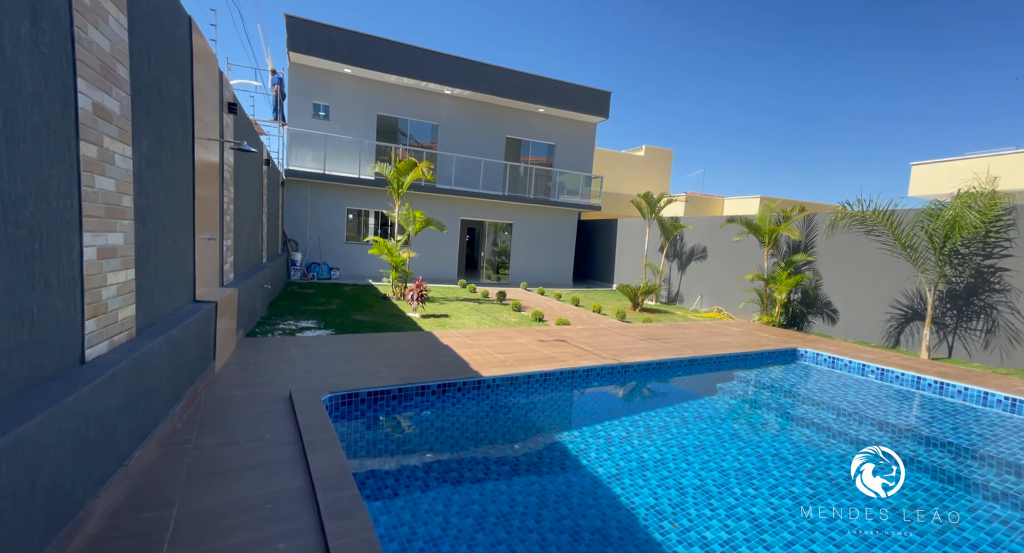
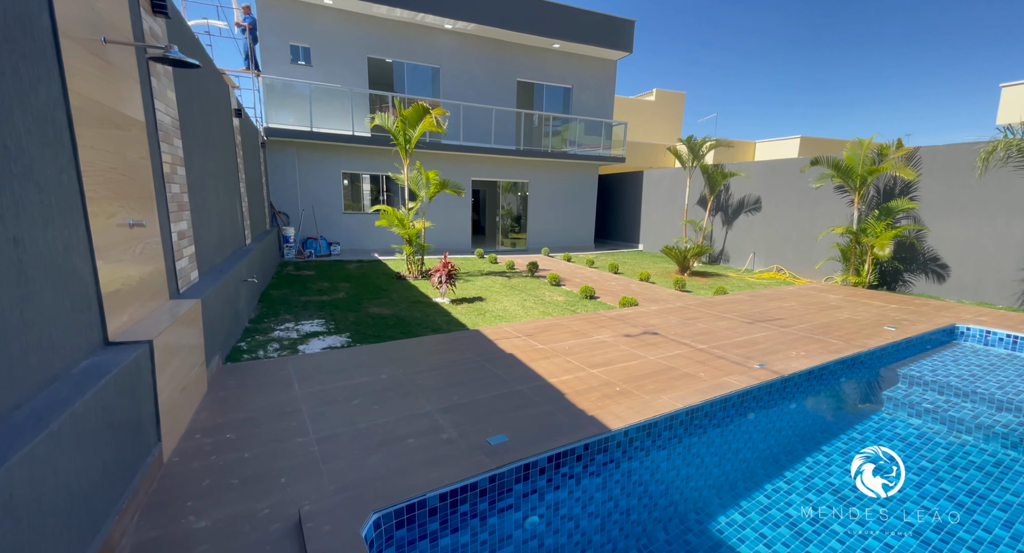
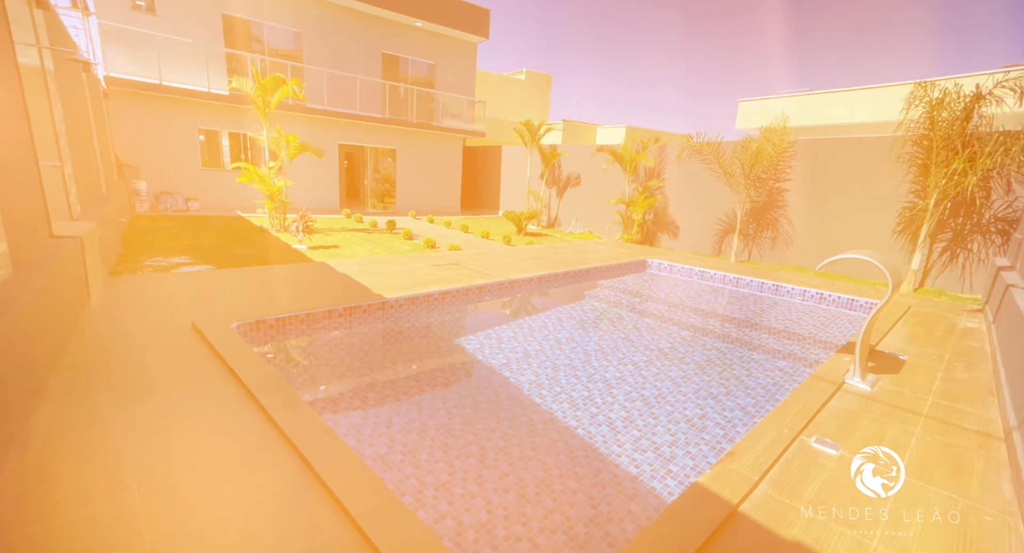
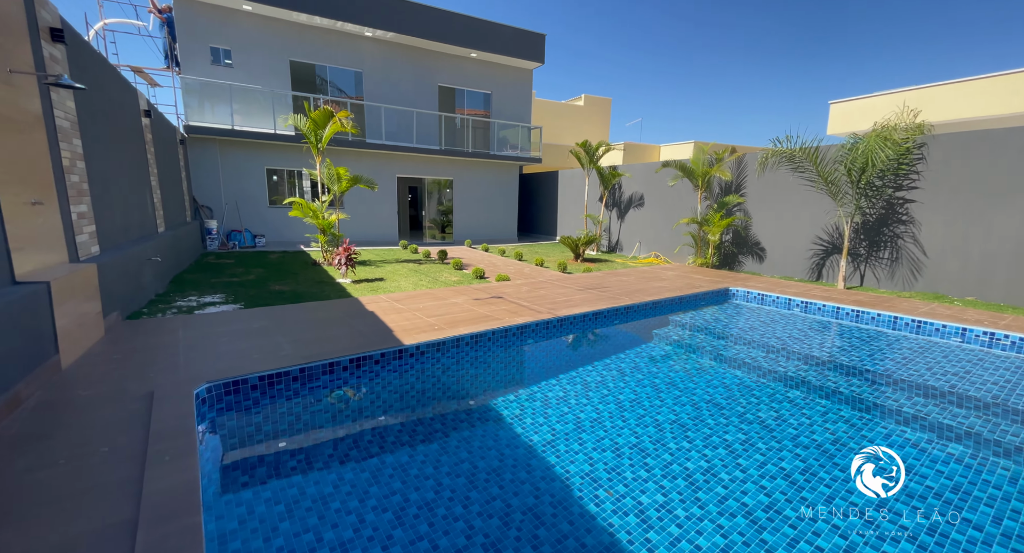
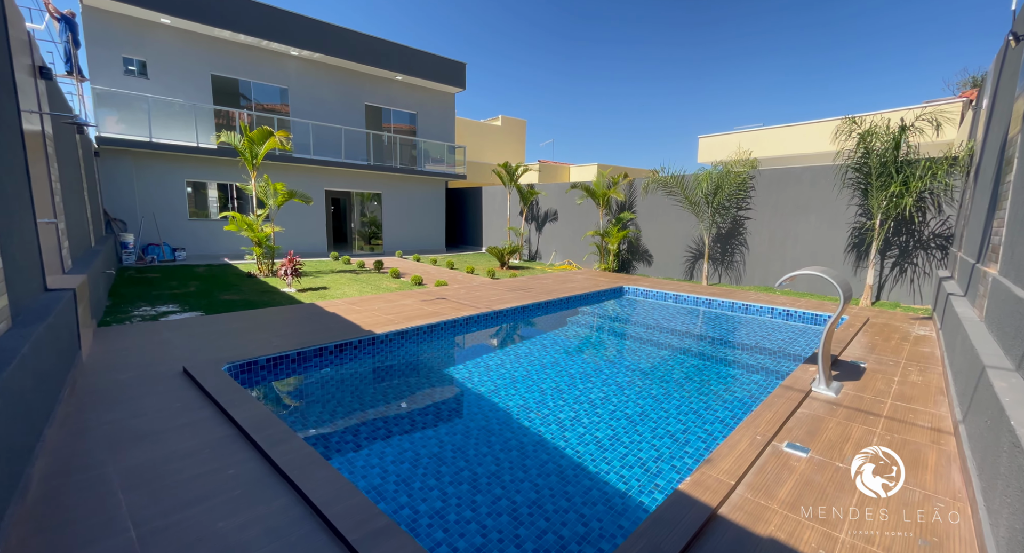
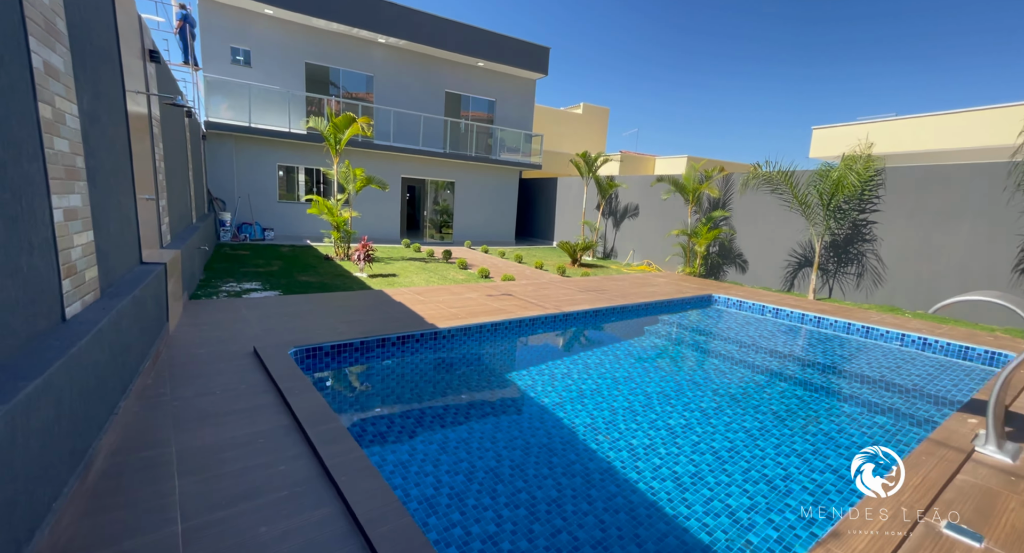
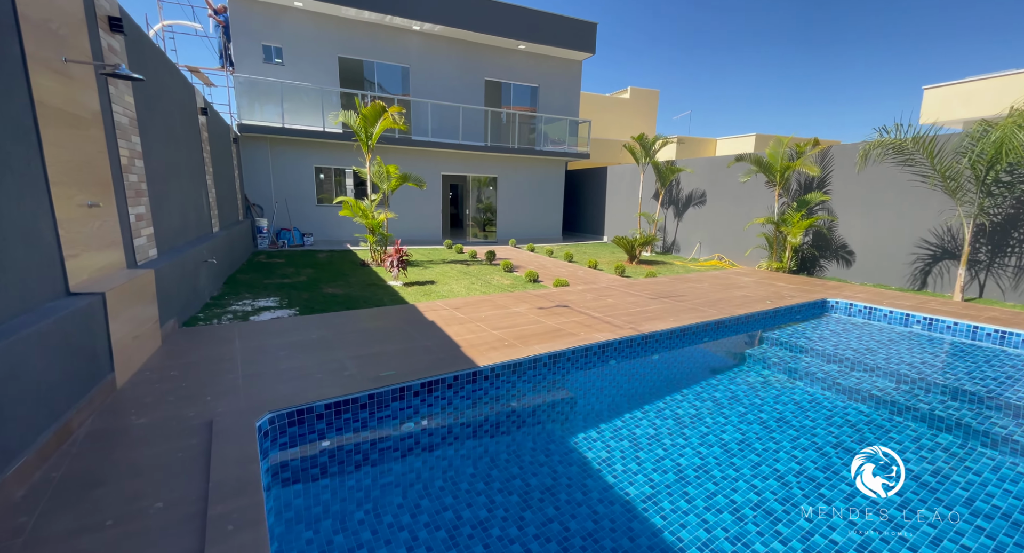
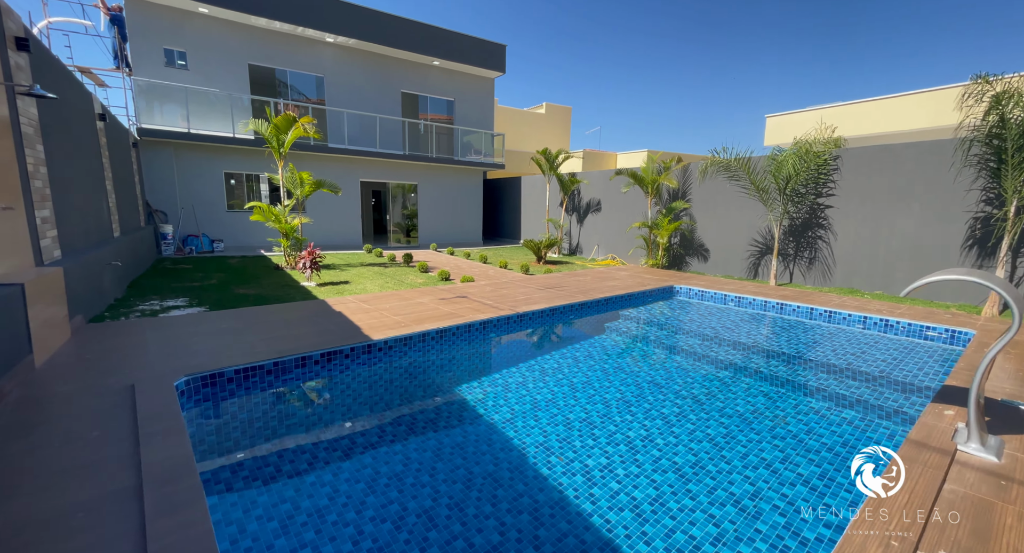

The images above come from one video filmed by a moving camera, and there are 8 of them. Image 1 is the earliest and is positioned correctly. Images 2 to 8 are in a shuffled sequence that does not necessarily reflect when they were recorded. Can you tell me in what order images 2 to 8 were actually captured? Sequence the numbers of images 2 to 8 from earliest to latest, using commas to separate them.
6, 3, 5, 8, 4, 7, 2
